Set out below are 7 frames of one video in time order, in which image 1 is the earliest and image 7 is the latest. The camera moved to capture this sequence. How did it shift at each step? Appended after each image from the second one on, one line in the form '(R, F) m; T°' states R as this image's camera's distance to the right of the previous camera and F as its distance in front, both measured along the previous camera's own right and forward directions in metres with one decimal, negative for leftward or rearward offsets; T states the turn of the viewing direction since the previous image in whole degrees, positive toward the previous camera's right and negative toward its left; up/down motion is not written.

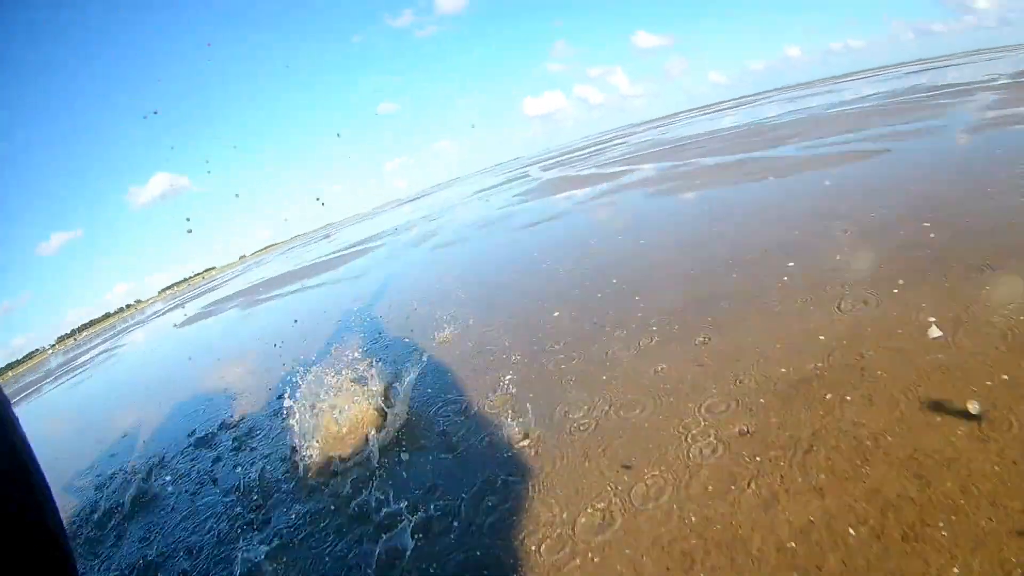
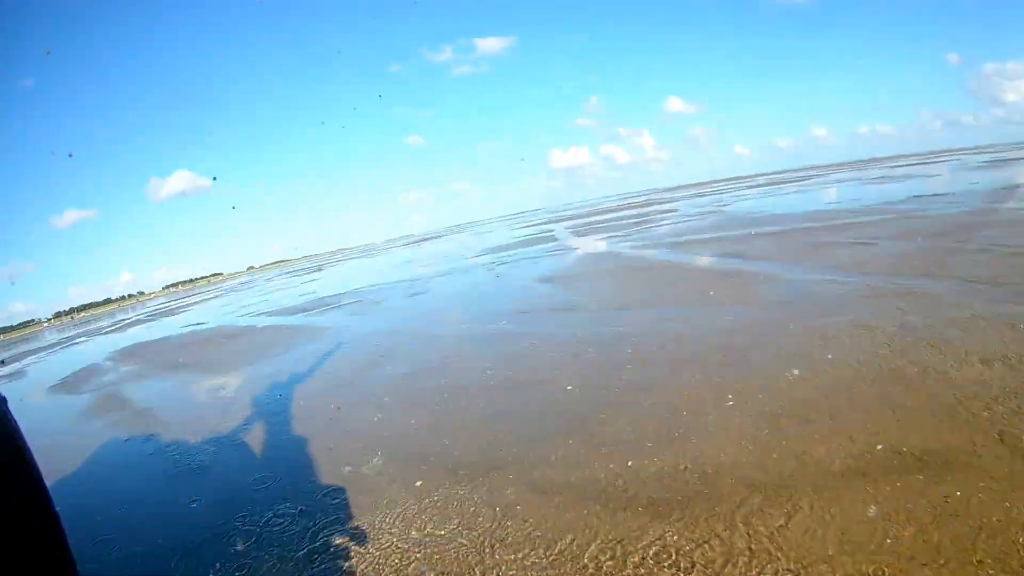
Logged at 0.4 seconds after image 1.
(-0.2, +0.1) m; -1°
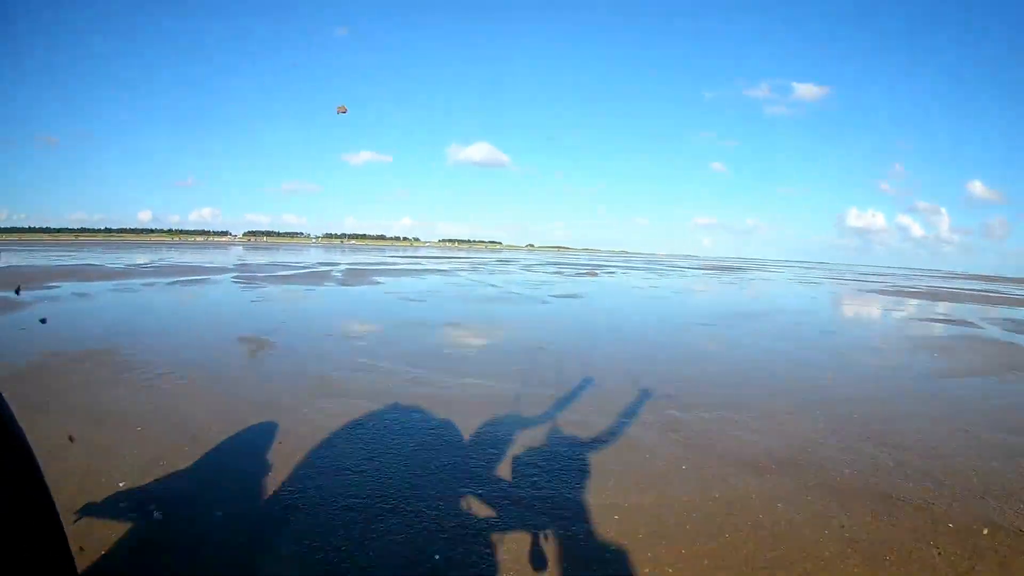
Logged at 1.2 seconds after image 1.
(-1.1, +1.1) m; -26°
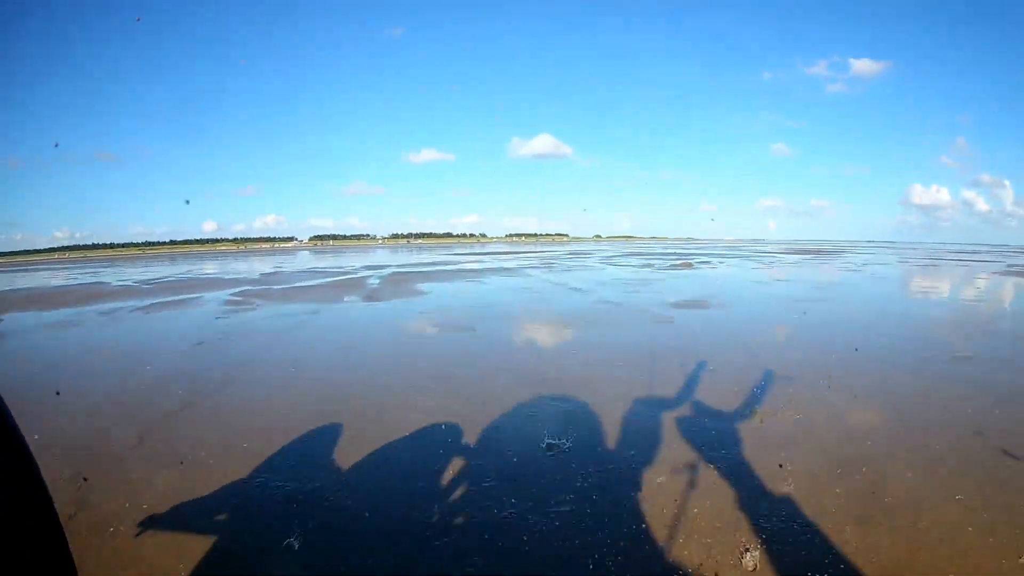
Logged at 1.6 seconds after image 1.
(-0.3, +2.7) m; -8°
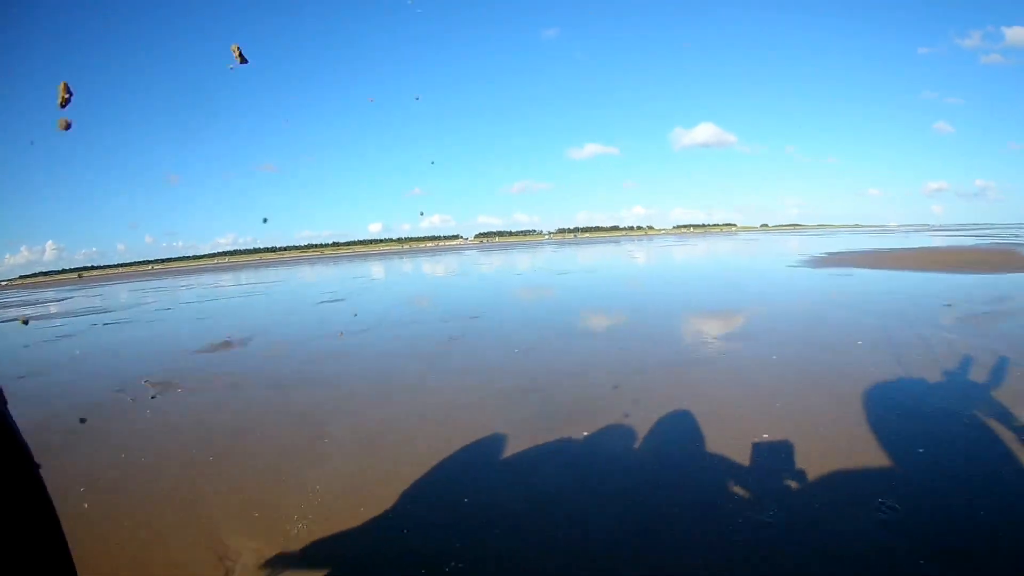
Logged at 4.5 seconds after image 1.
(-3.2, +9.2) m; -18°
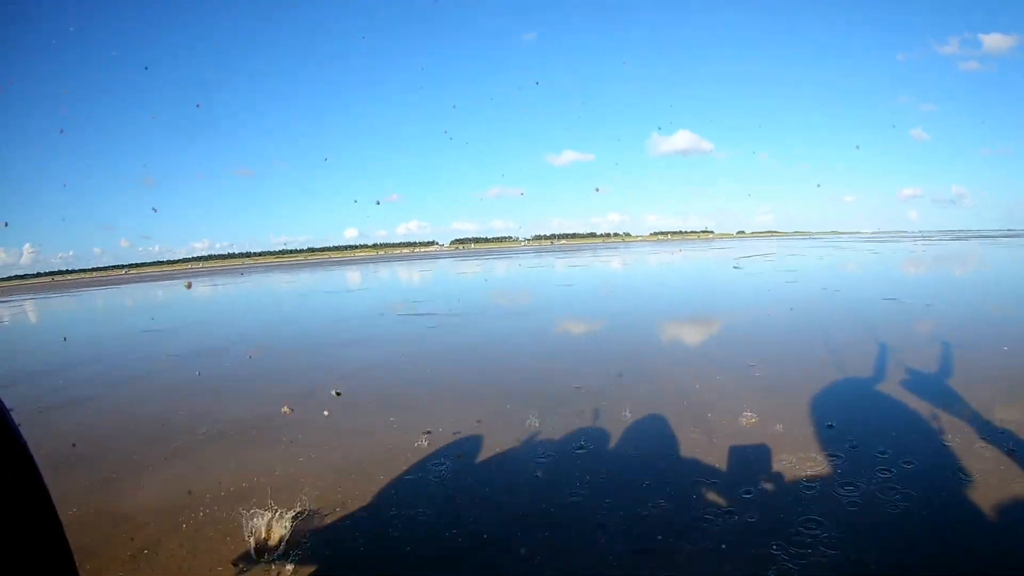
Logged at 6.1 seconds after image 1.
(+1.1, -0.3) m; +2°
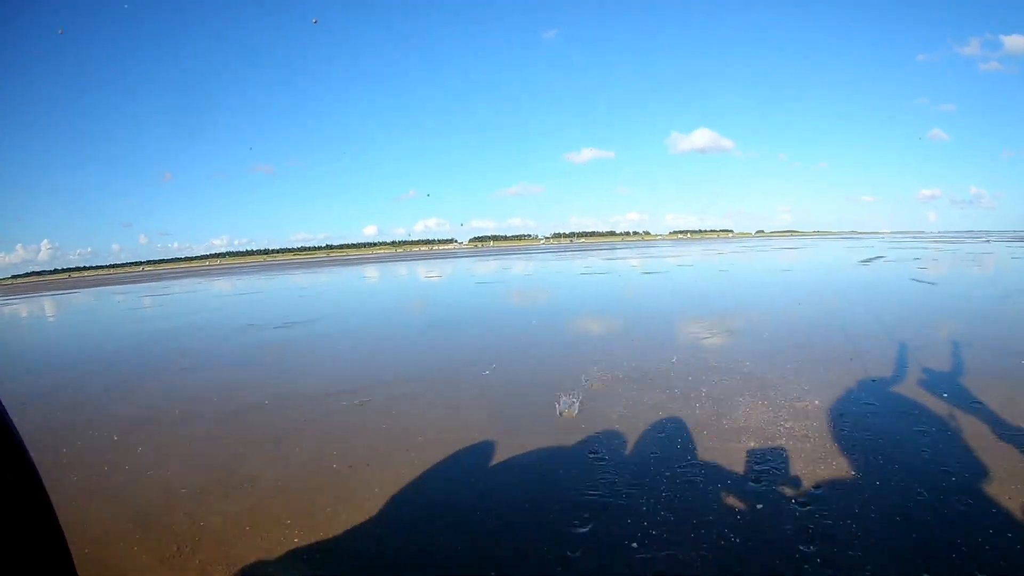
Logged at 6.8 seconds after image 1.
(-0.9, +0.6) m; -1°
